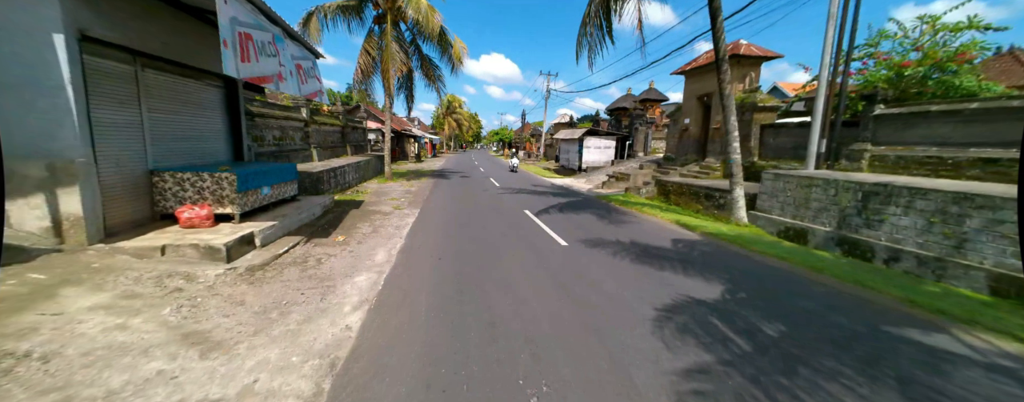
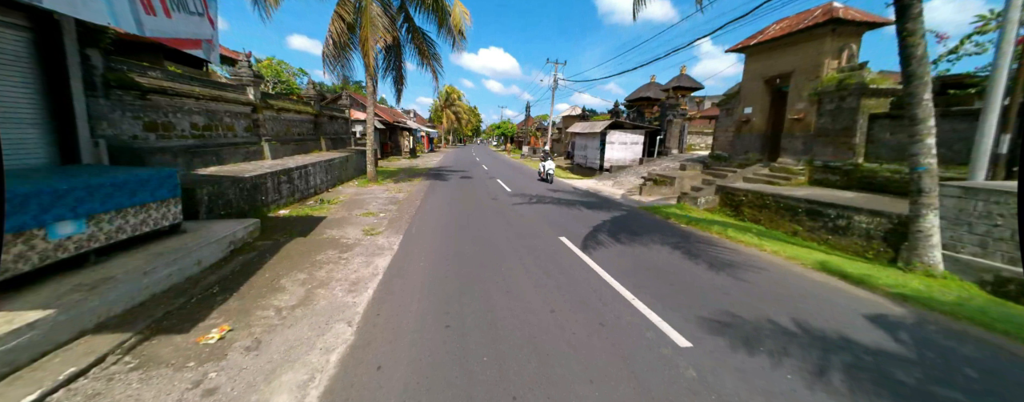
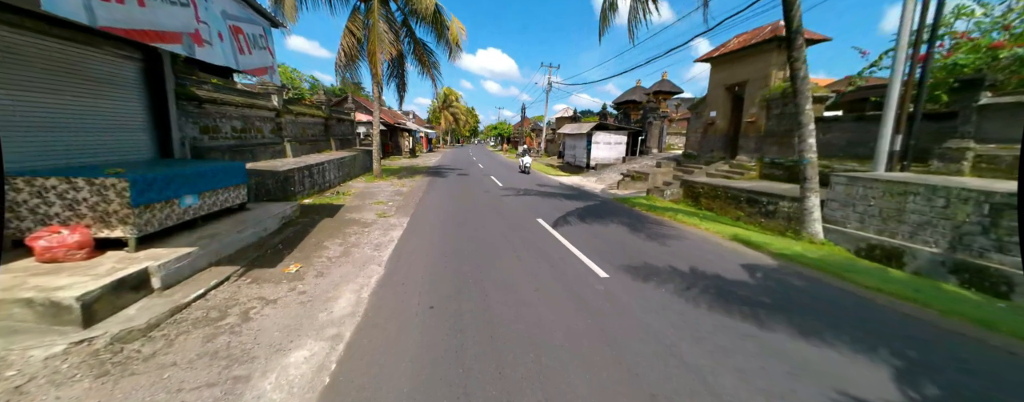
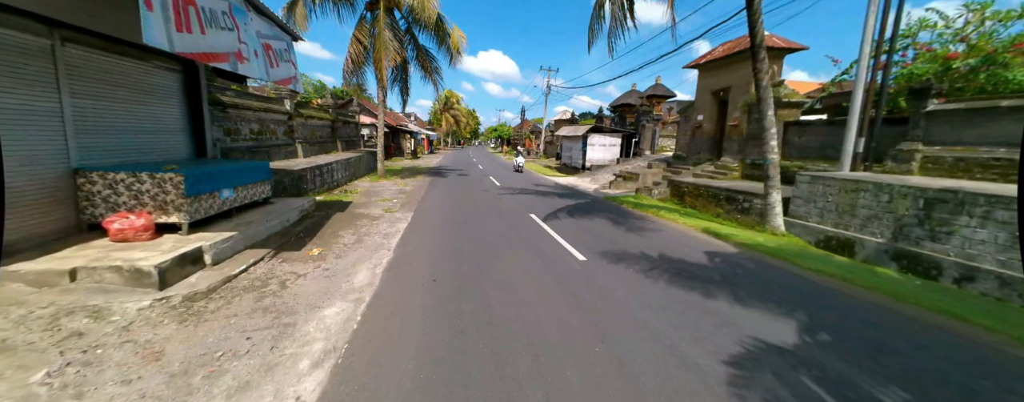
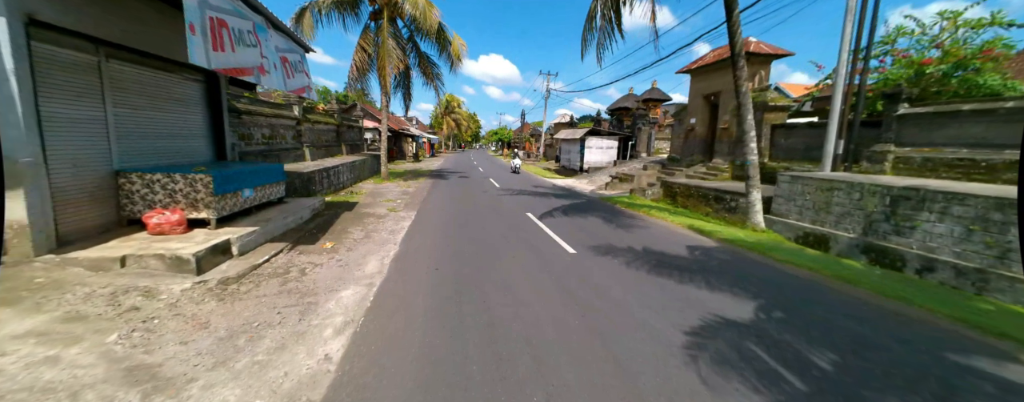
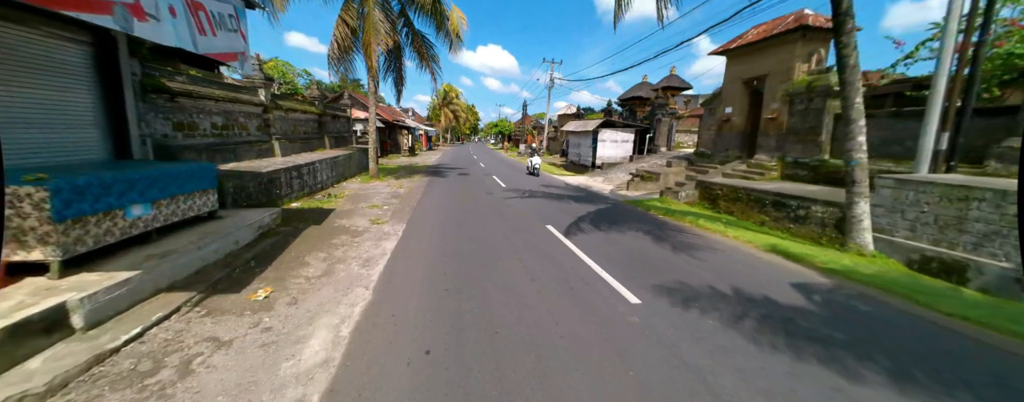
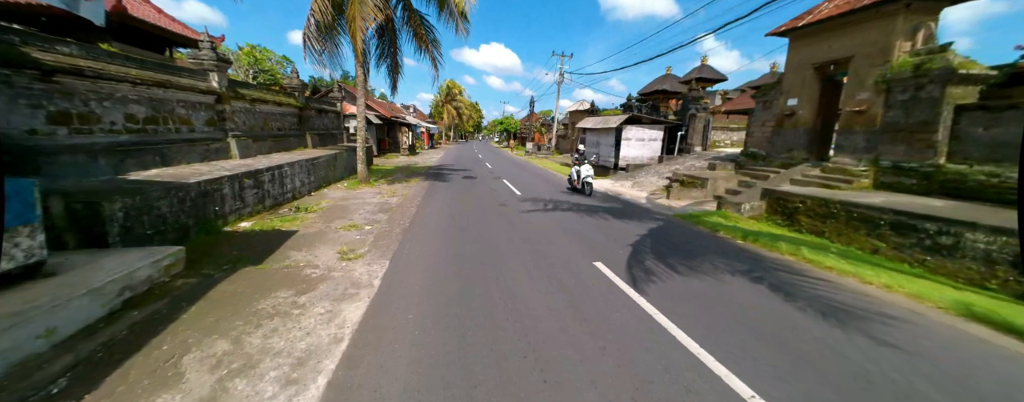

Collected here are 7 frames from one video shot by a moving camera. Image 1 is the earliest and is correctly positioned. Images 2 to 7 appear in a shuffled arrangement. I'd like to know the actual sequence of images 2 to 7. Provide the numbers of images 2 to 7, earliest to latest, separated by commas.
5, 4, 3, 6, 2, 7
